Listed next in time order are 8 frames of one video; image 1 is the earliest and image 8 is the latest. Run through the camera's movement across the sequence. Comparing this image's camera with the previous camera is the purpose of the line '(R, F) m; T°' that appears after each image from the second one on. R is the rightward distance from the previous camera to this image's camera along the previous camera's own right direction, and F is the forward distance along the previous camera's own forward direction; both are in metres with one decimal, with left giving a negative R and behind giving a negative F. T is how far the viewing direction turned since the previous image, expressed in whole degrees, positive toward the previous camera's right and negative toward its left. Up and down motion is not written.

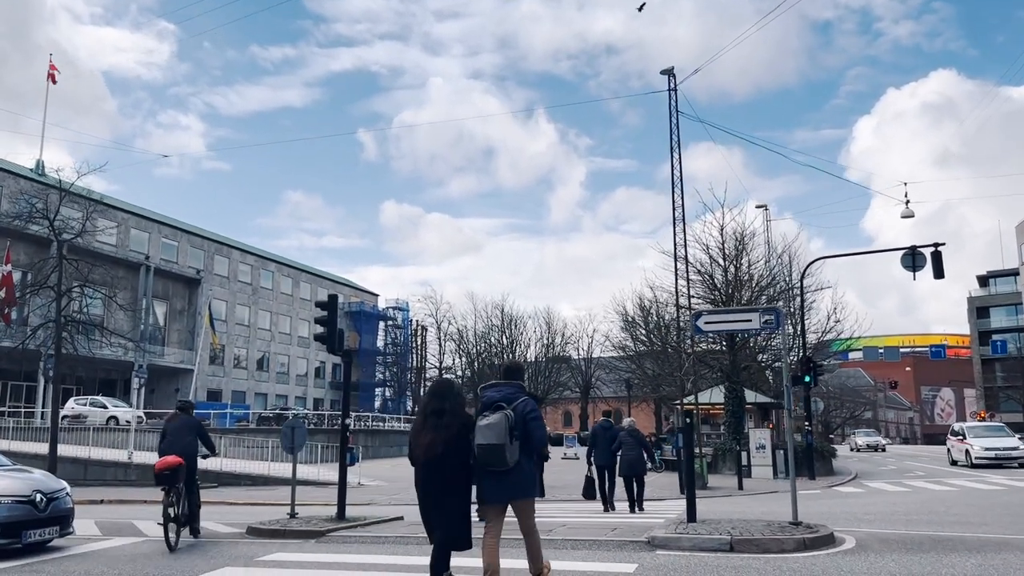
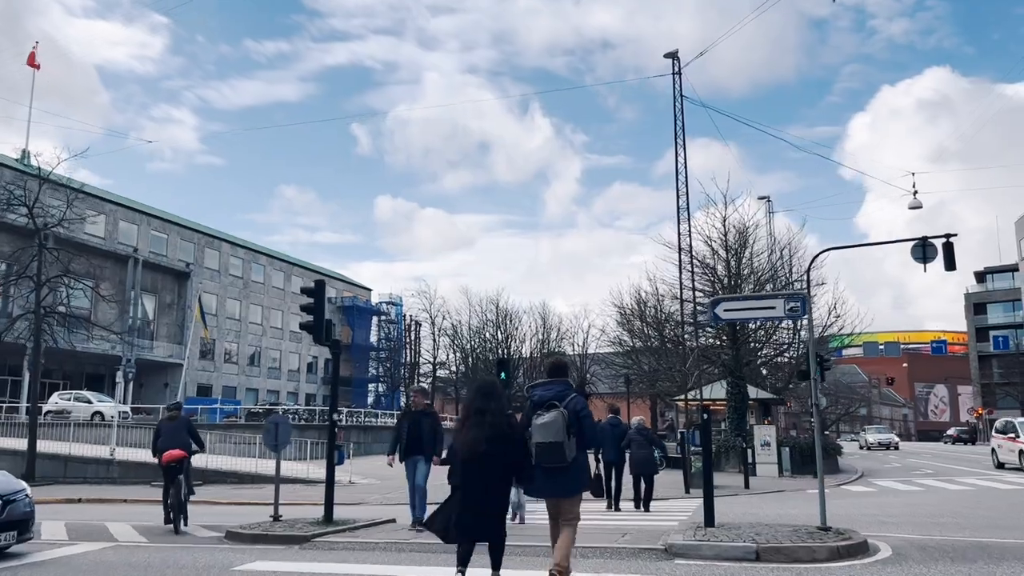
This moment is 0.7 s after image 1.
(-0.1, +0.9) m; 0°
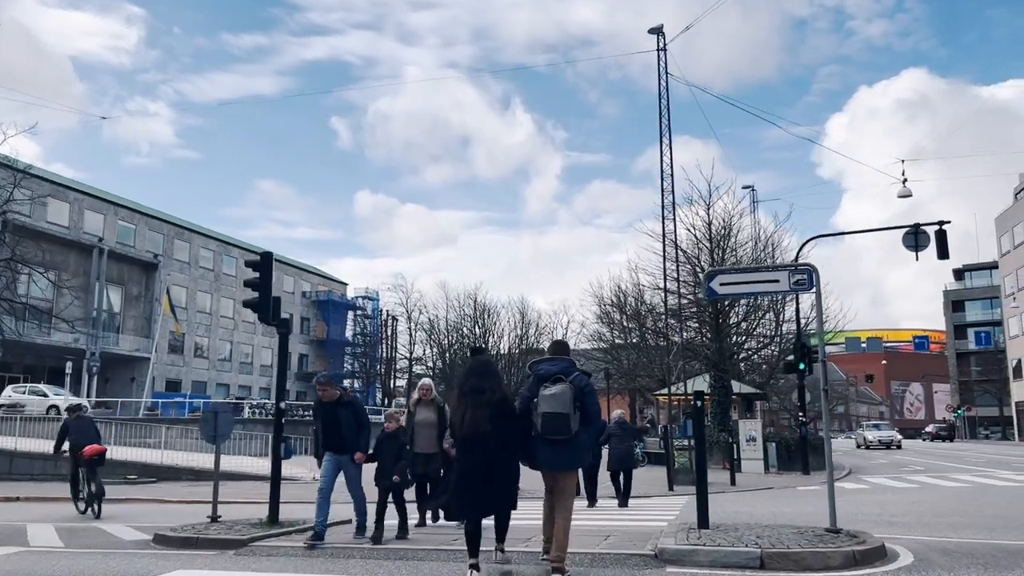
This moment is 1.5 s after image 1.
(+0.1, +1.2) m; +1°
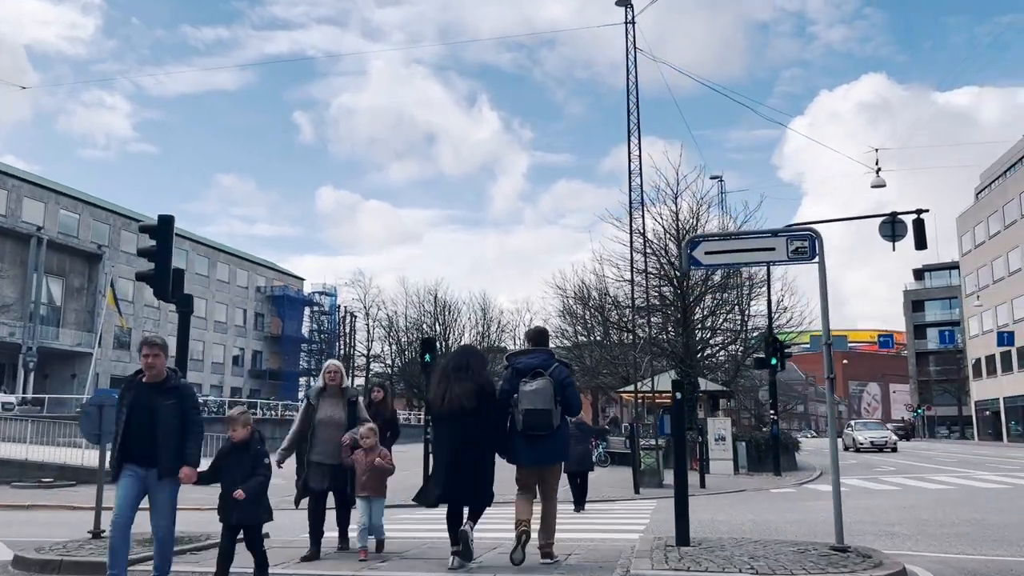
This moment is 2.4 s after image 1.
(+0.2, +1.5) m; +2°
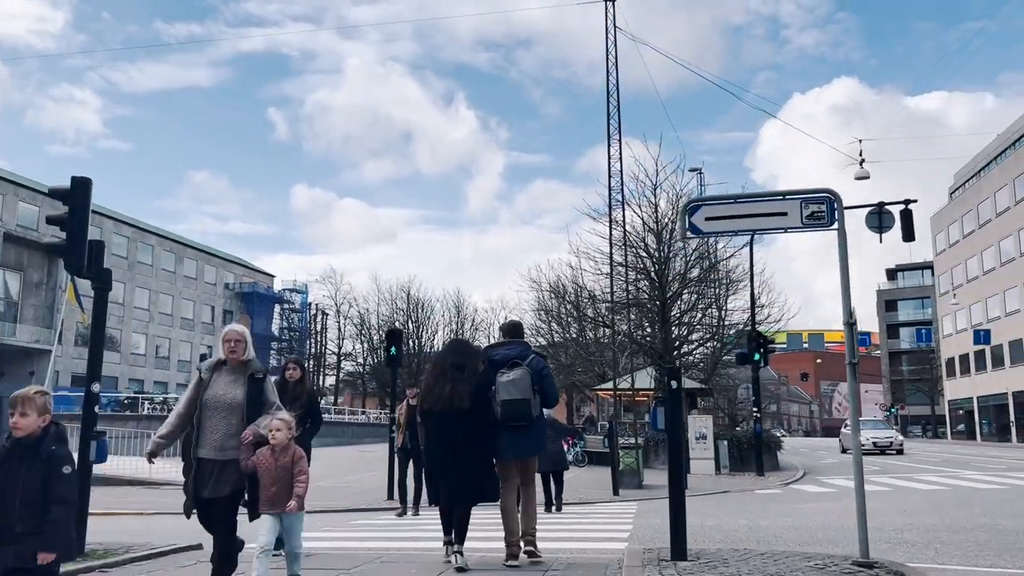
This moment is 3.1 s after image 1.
(+0.1, +1.1) m; +2°
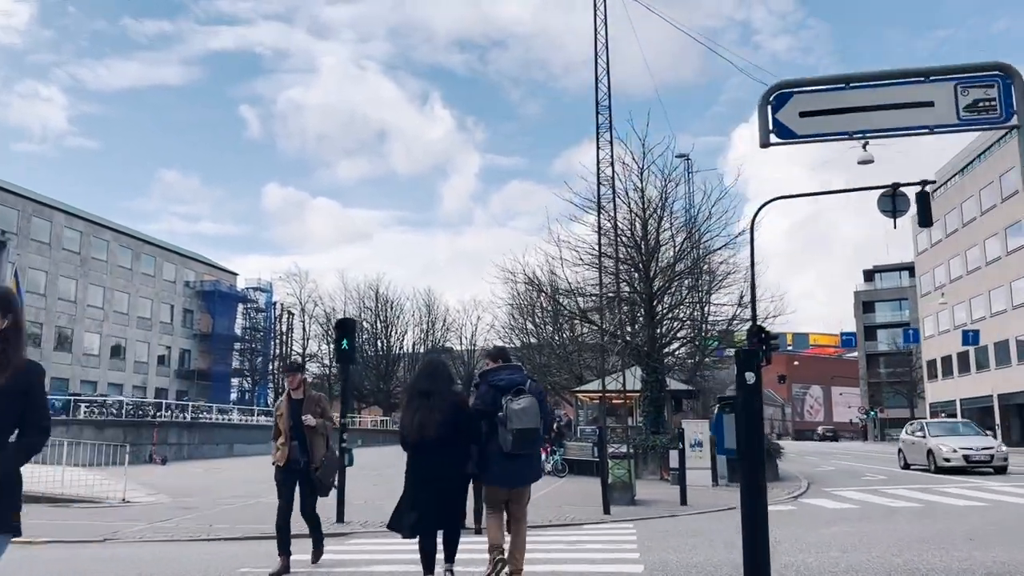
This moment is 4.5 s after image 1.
(0.0, +2.4) m; +2°
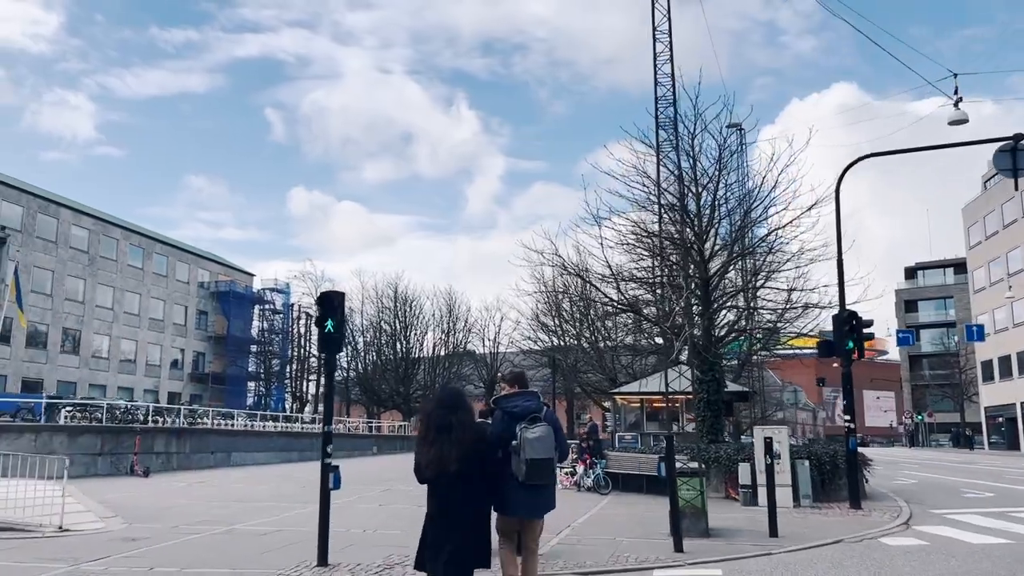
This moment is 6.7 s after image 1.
(-0.2, +3.4) m; -2°
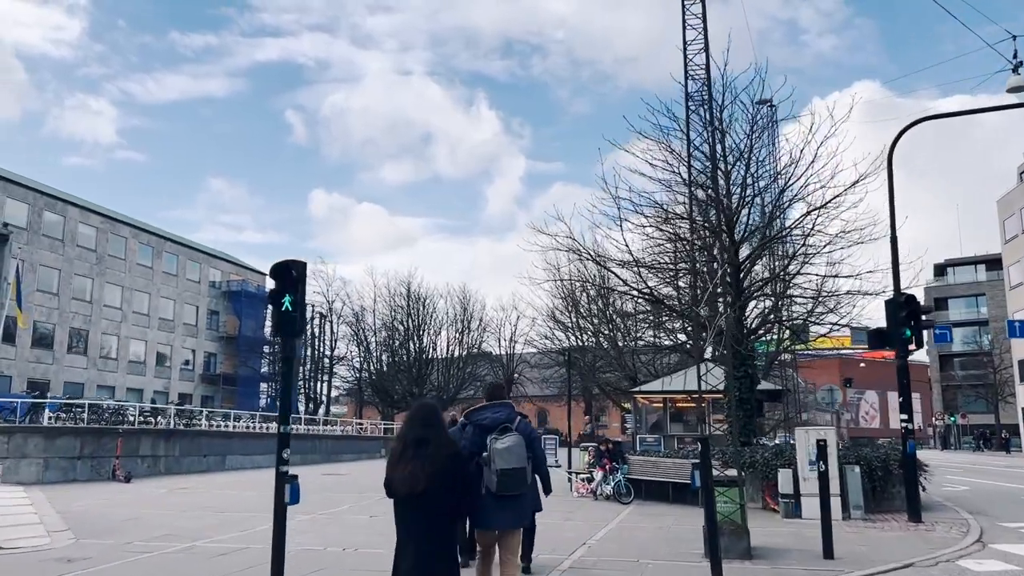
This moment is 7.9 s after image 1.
(+0.2, +1.8) m; -1°
